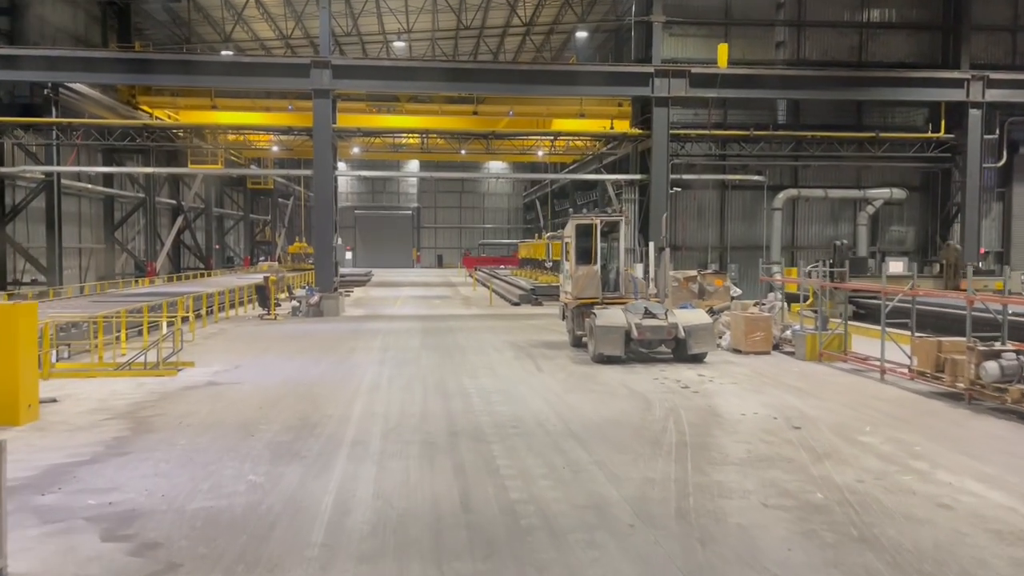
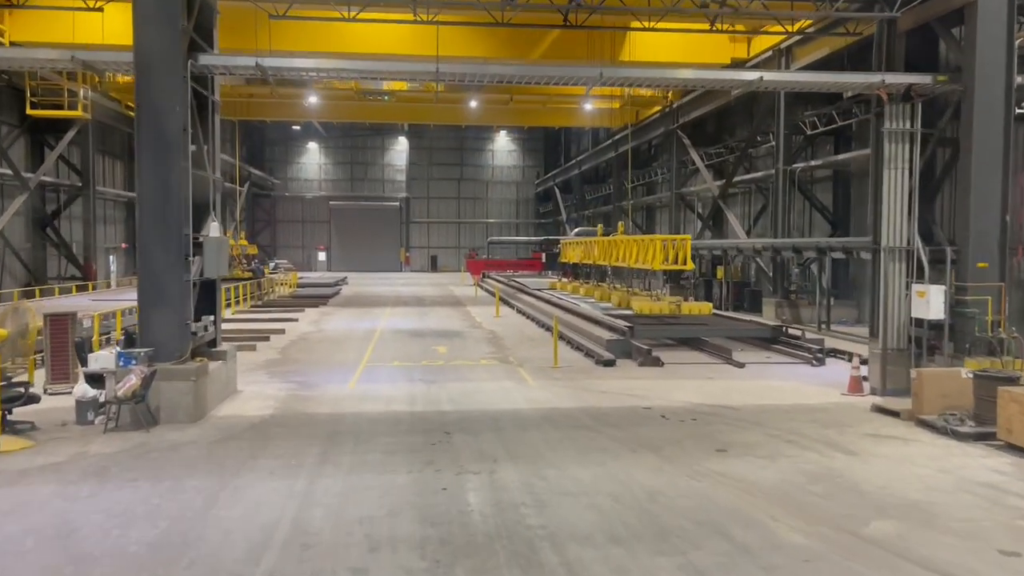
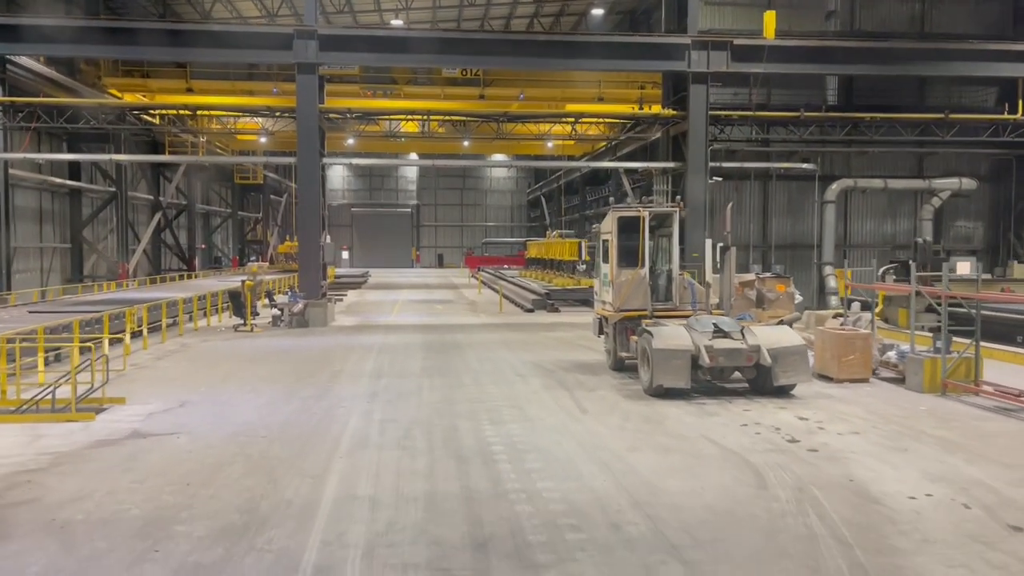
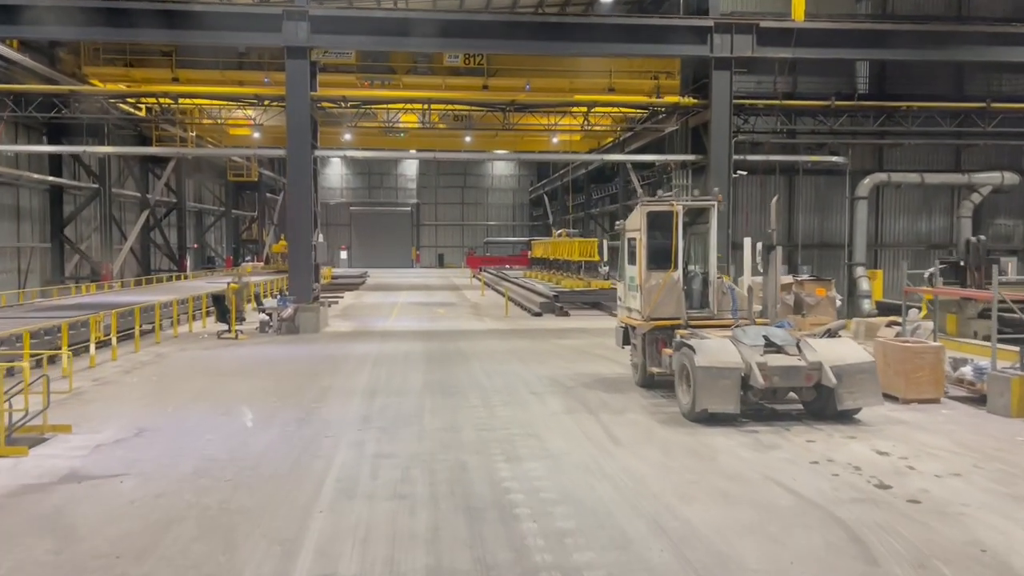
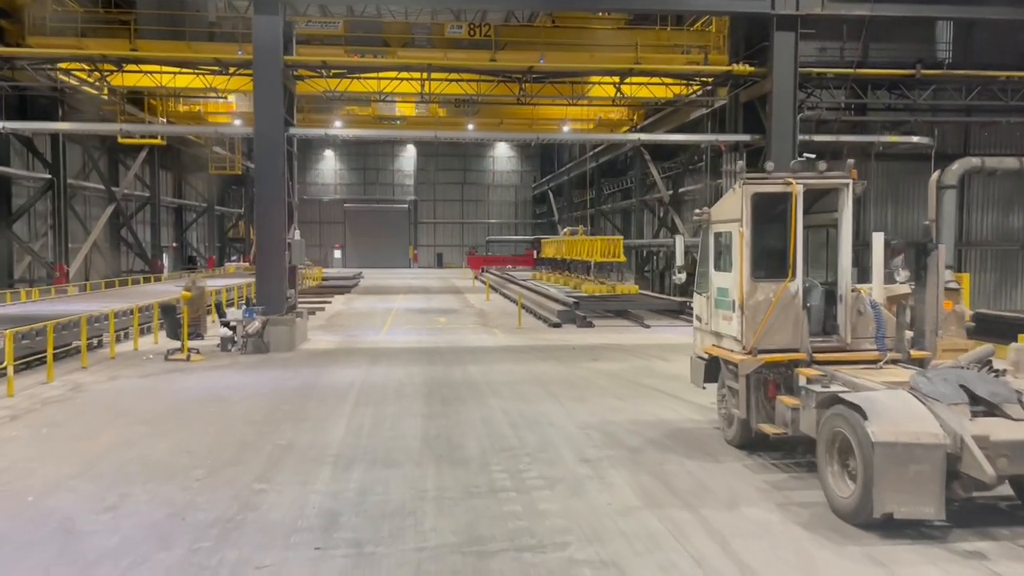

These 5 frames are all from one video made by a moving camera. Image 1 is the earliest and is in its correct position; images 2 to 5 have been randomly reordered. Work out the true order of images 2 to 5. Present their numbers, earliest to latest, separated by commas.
3, 4, 5, 2
